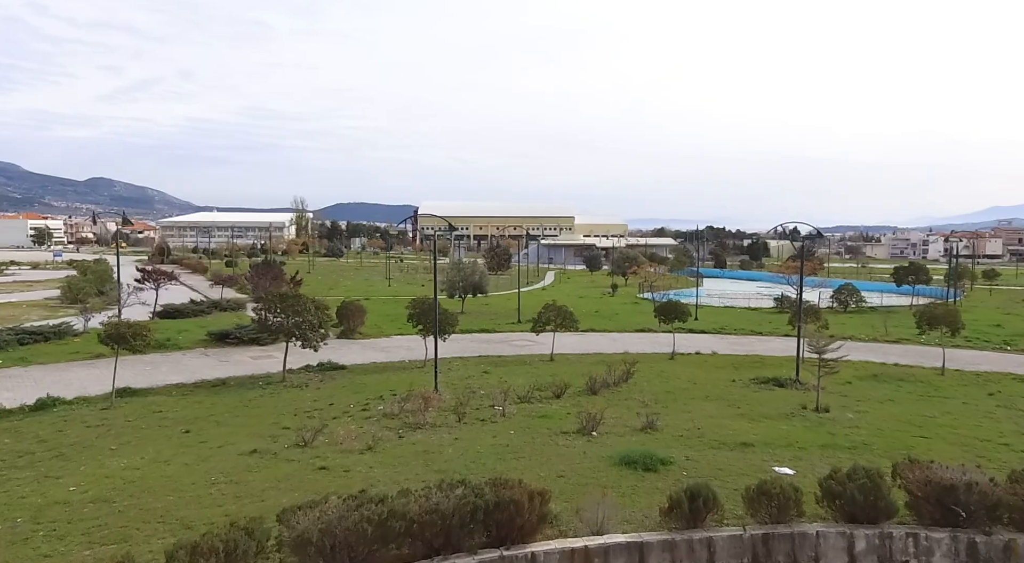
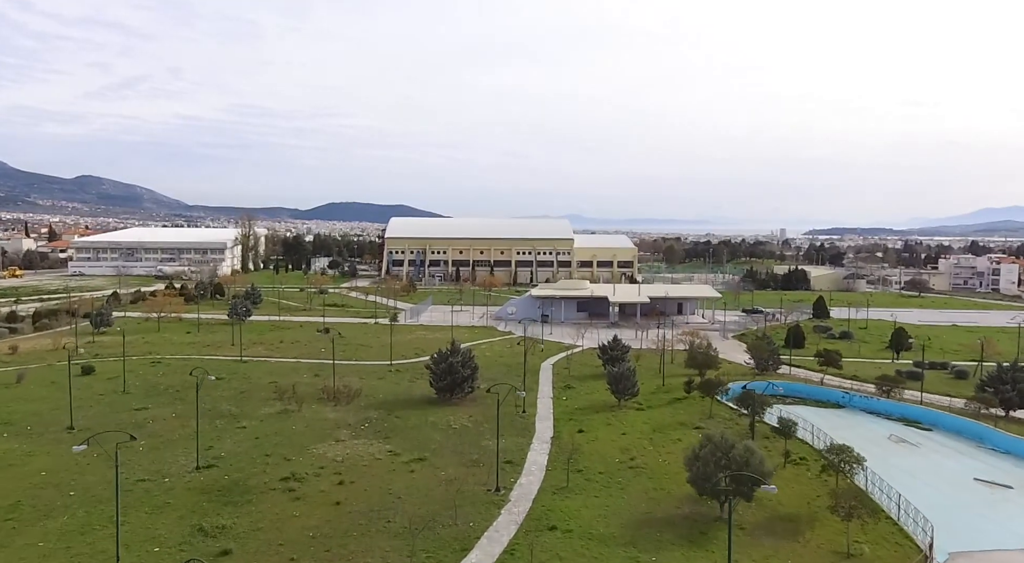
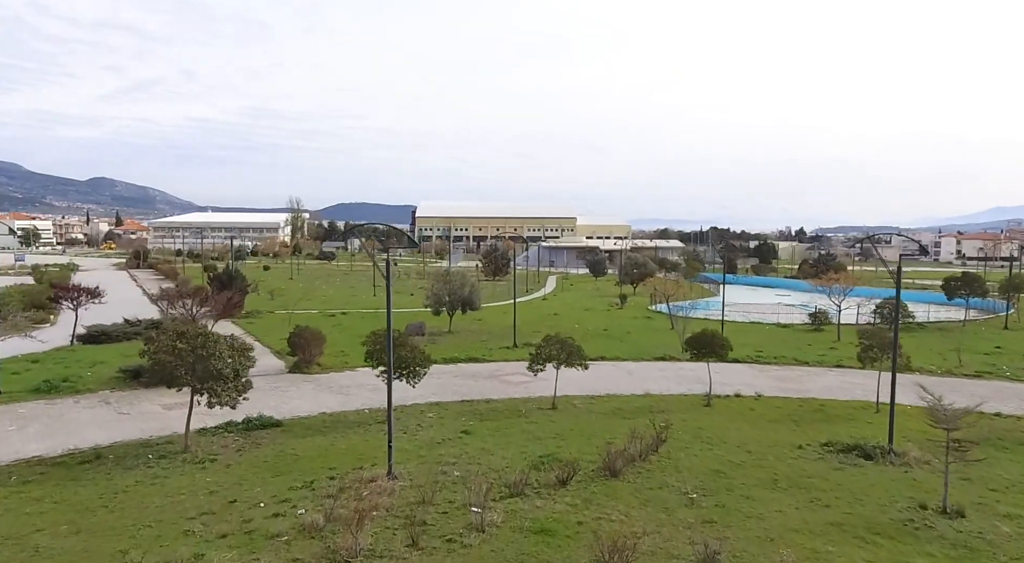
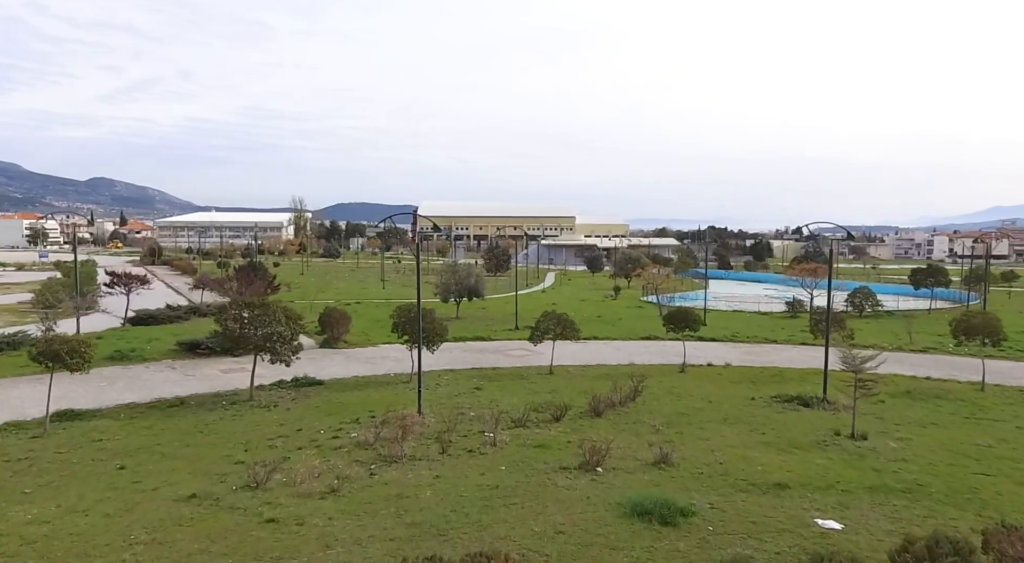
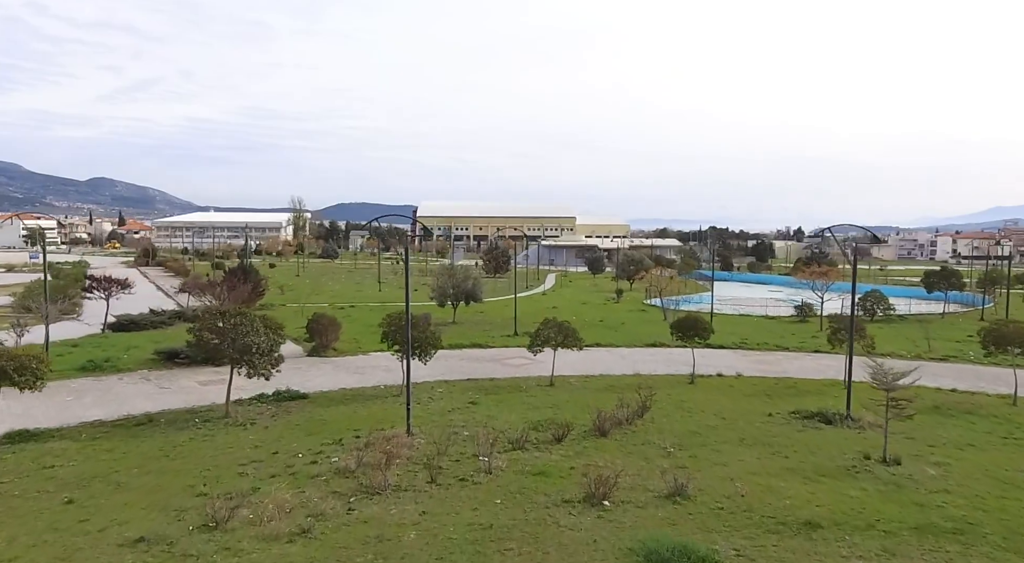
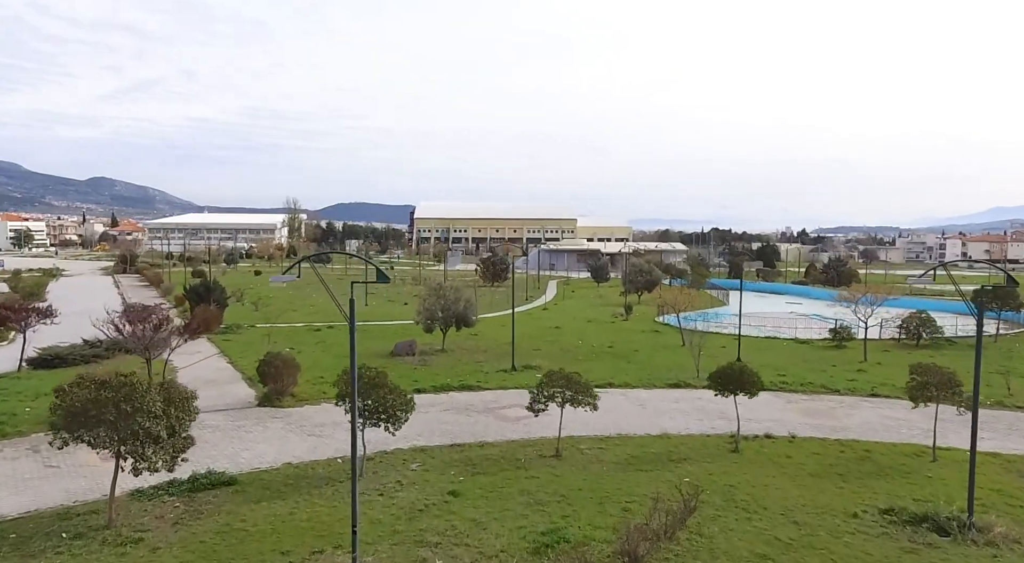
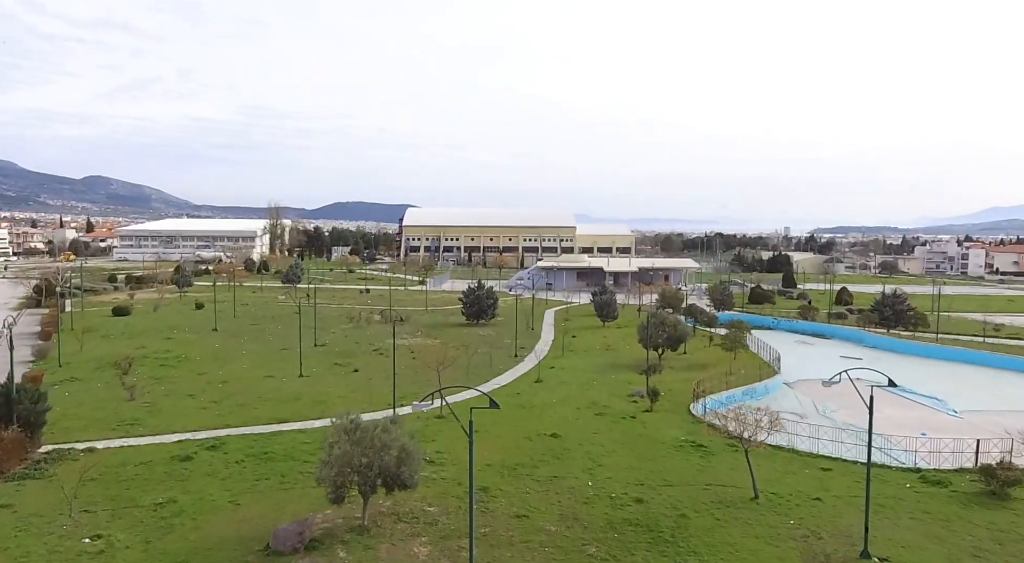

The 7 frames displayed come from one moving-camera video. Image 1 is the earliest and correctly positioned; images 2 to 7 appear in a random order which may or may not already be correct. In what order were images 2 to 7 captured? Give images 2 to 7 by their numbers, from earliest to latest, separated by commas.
4, 5, 3, 6, 7, 2
